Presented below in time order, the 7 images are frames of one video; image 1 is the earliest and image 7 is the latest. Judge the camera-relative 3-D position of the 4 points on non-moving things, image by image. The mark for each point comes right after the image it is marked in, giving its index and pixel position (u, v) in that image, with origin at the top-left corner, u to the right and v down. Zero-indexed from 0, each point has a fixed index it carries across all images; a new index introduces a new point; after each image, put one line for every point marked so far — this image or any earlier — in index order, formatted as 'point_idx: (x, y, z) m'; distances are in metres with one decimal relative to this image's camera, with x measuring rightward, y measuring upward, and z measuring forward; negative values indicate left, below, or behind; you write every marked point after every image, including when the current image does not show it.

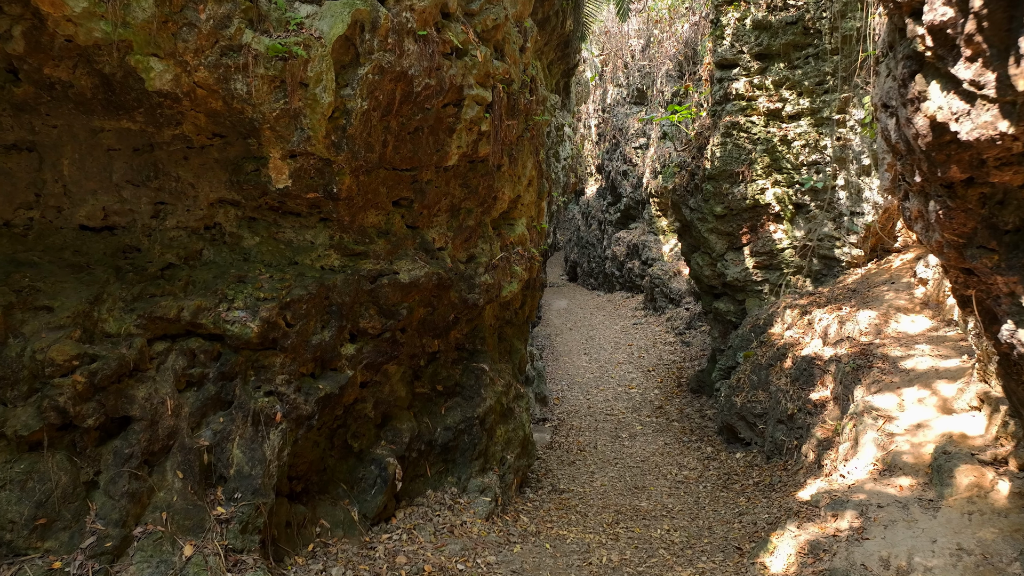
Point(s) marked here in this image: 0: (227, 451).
0: (-1.9, -1.1, +4.6) m
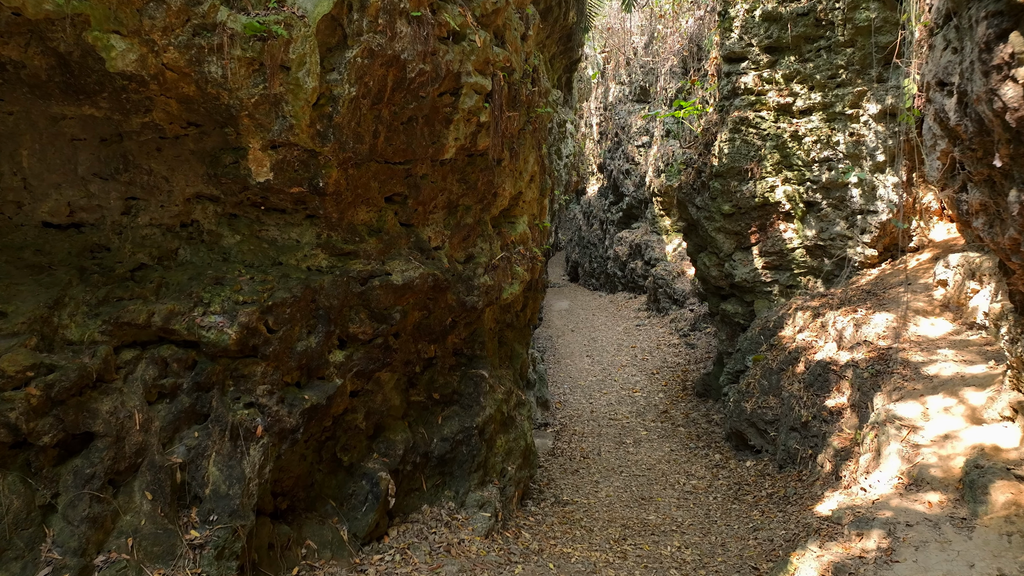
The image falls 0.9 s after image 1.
0: (-1.9, -1.1, +4.2) m
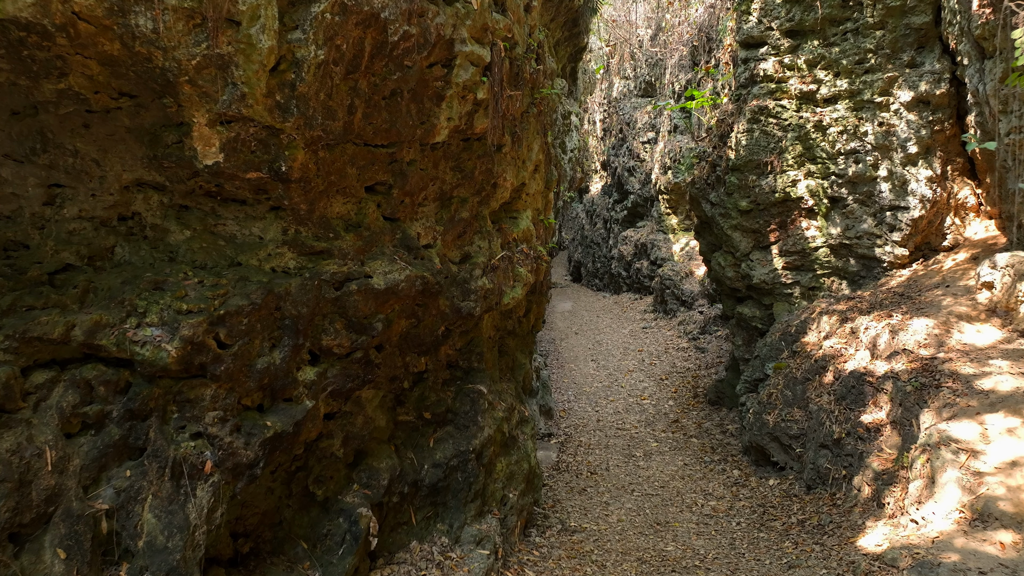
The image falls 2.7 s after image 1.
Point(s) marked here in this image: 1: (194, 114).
0: (-1.9, -1.1, +3.5) m
1: (-1.6, +0.9, +3.5) m
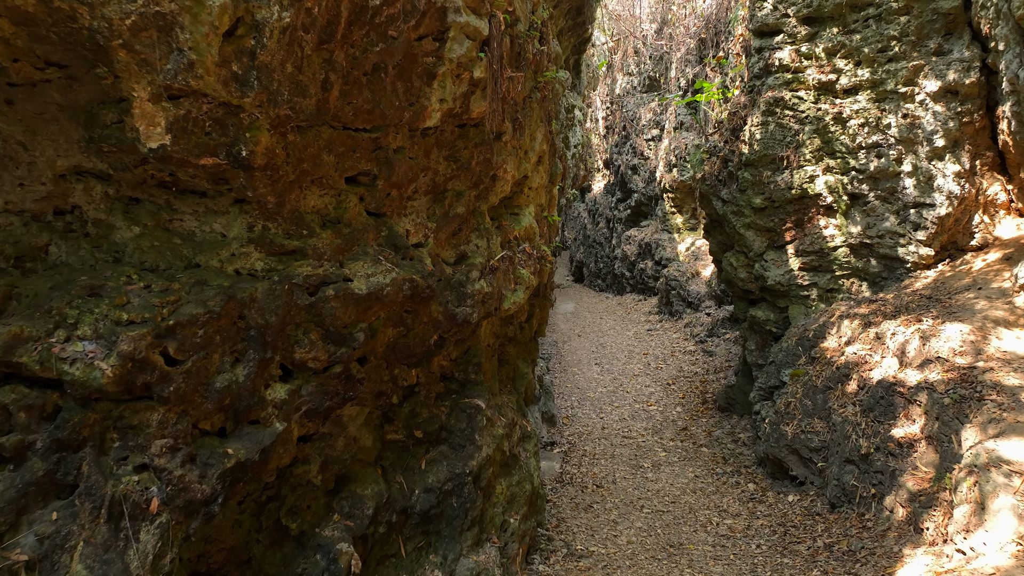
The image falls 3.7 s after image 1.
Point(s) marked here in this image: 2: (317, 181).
0: (-1.8, -1.1, +2.9) m
1: (-1.6, +0.9, +3.0) m
2: (-1.1, +0.6, +4.0) m
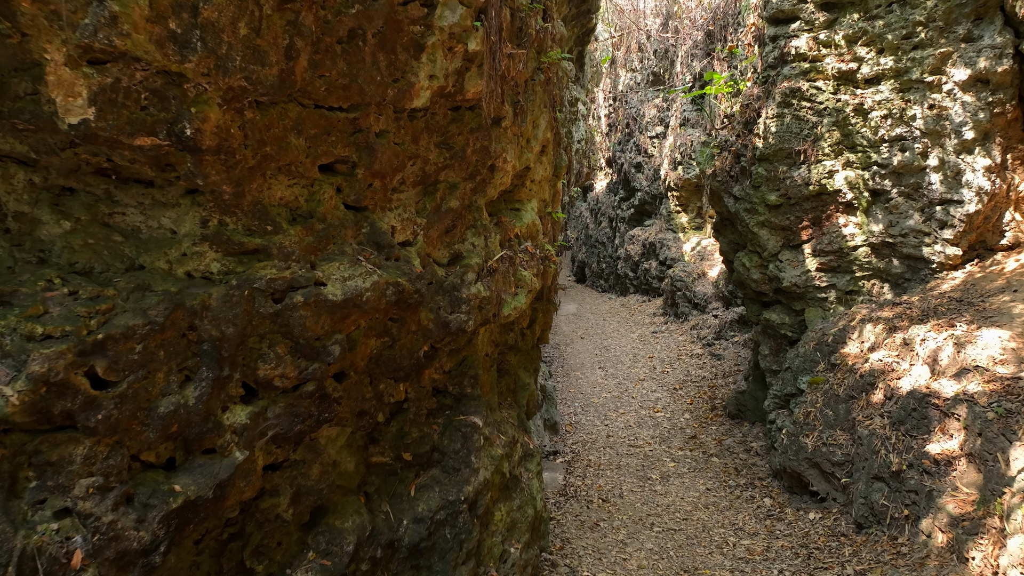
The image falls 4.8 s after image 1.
0: (-1.8, -1.2, +2.3) m
1: (-1.6, +0.8, +2.4) m
2: (-1.1, +0.6, +3.4) m
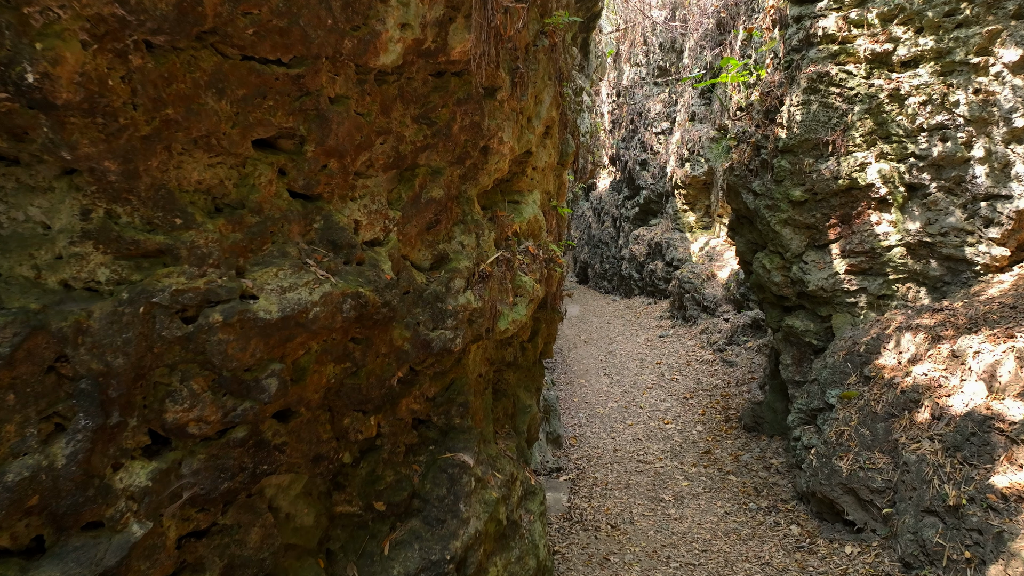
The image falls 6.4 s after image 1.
0: (-1.9, -1.2, +1.5) m
1: (-1.6, +0.8, +1.6) m
2: (-1.1, +0.5, +2.5) m
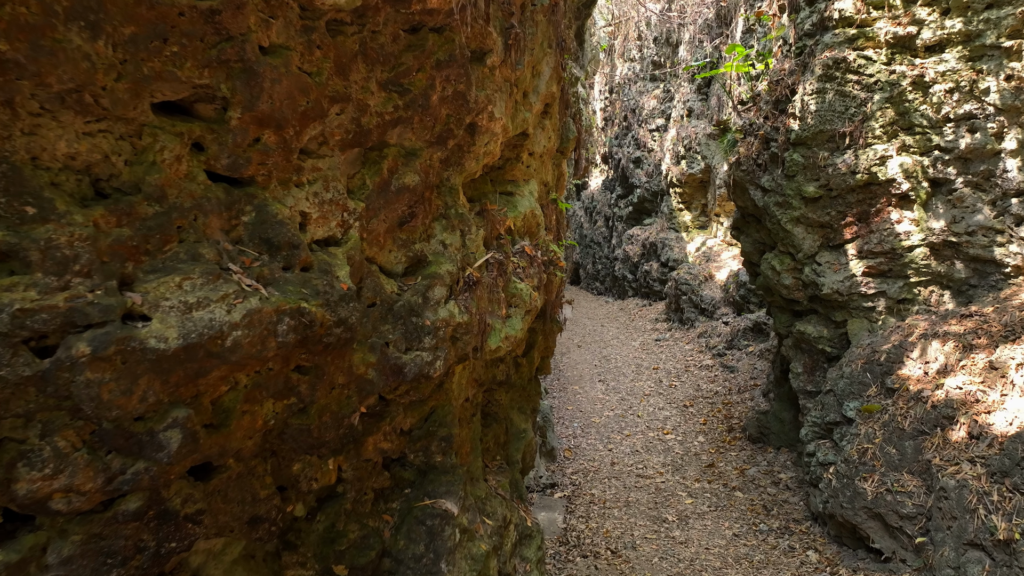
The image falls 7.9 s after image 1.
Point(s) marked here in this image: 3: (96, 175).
0: (-1.9, -1.3, +0.7) m
1: (-1.6, +0.7, +0.8) m
2: (-1.1, +0.5, +1.8) m
3: (-1.1, +0.3, +2.0) m
